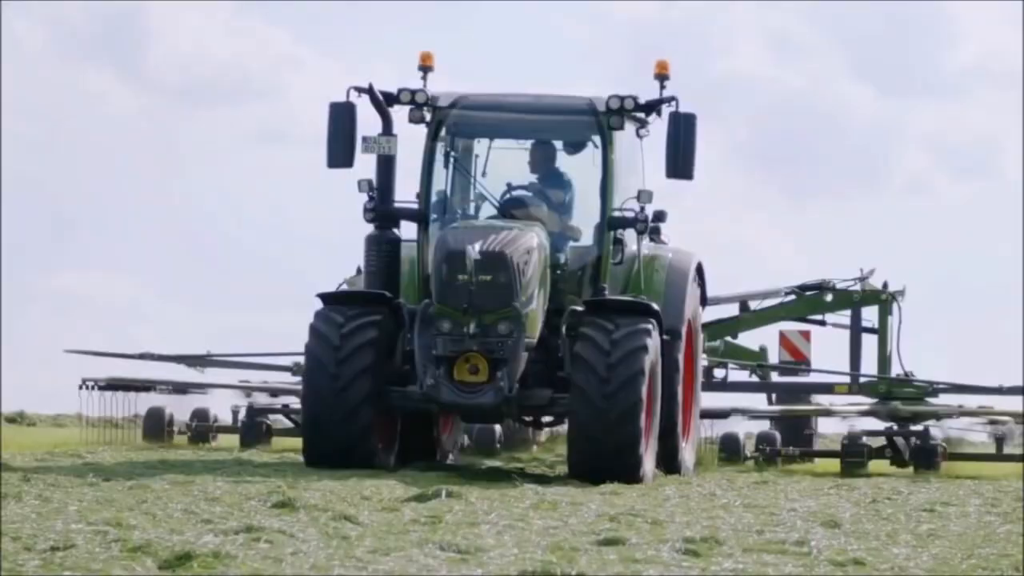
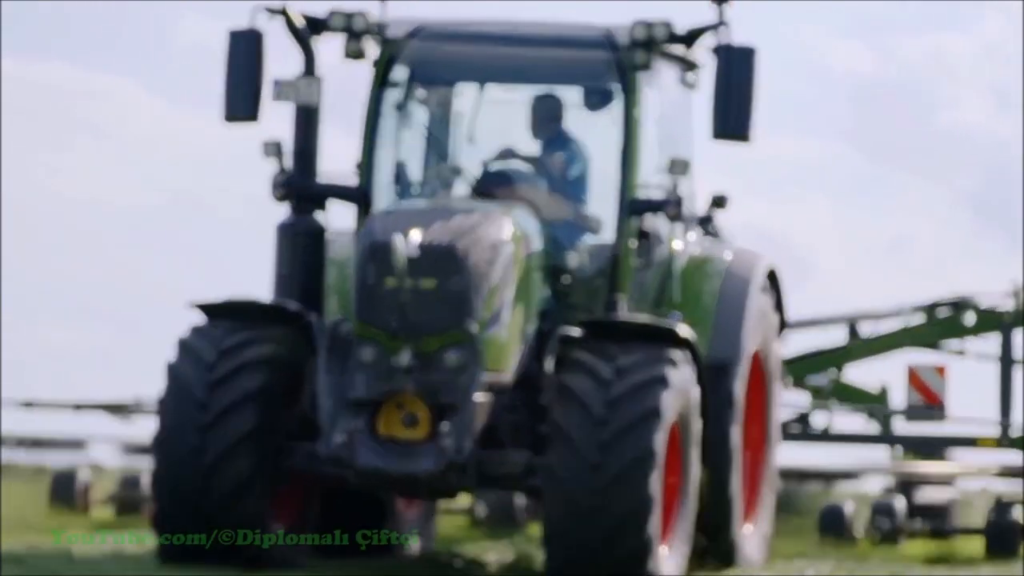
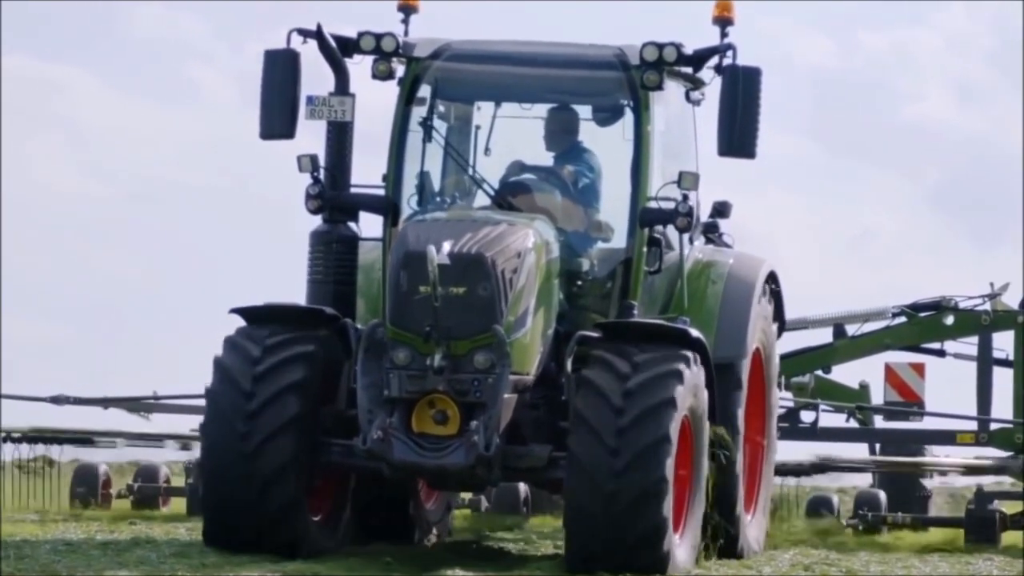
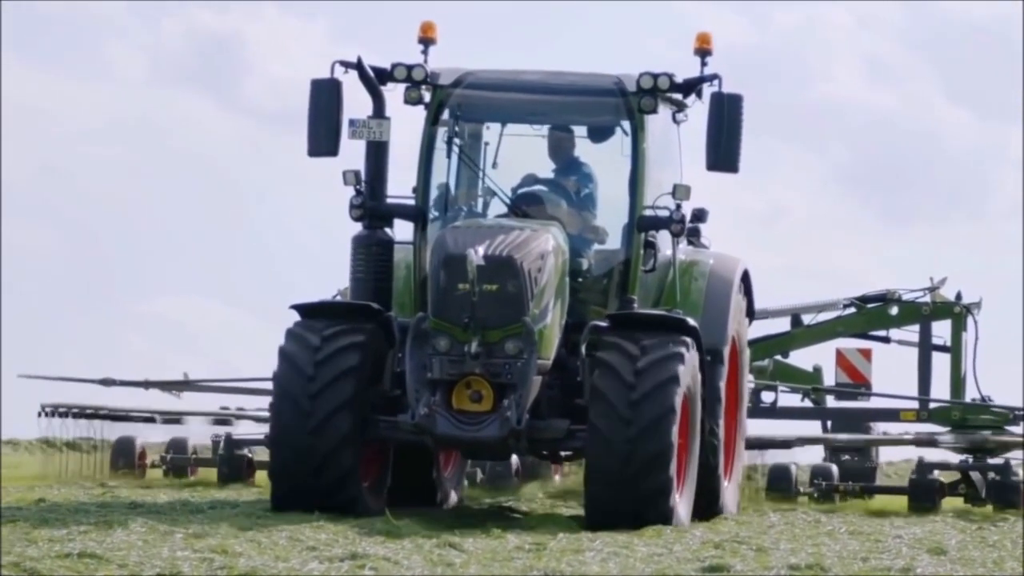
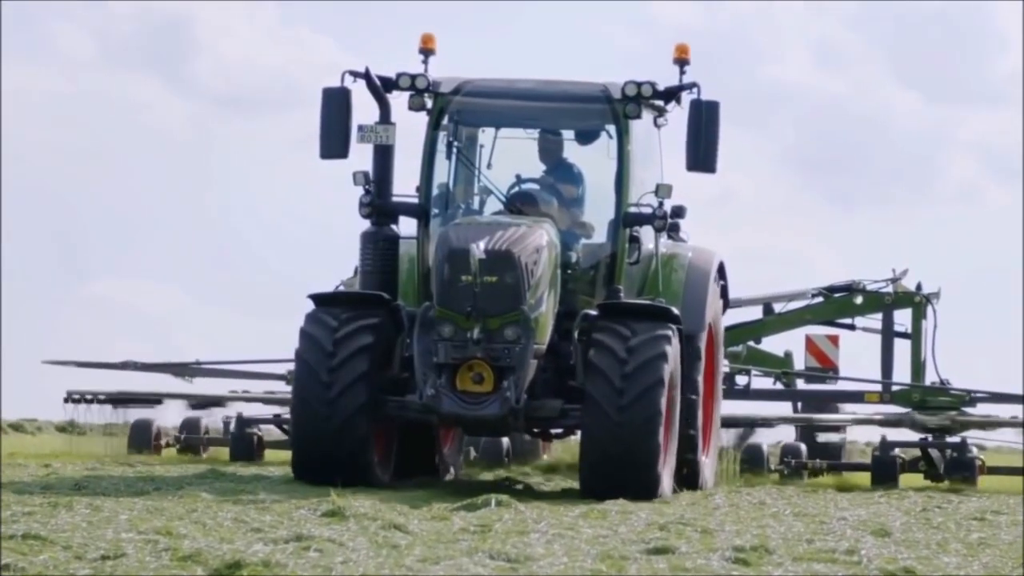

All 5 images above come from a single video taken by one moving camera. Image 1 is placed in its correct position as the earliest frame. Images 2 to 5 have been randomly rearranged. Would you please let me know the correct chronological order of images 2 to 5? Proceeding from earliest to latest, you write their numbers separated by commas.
5, 4, 3, 2
